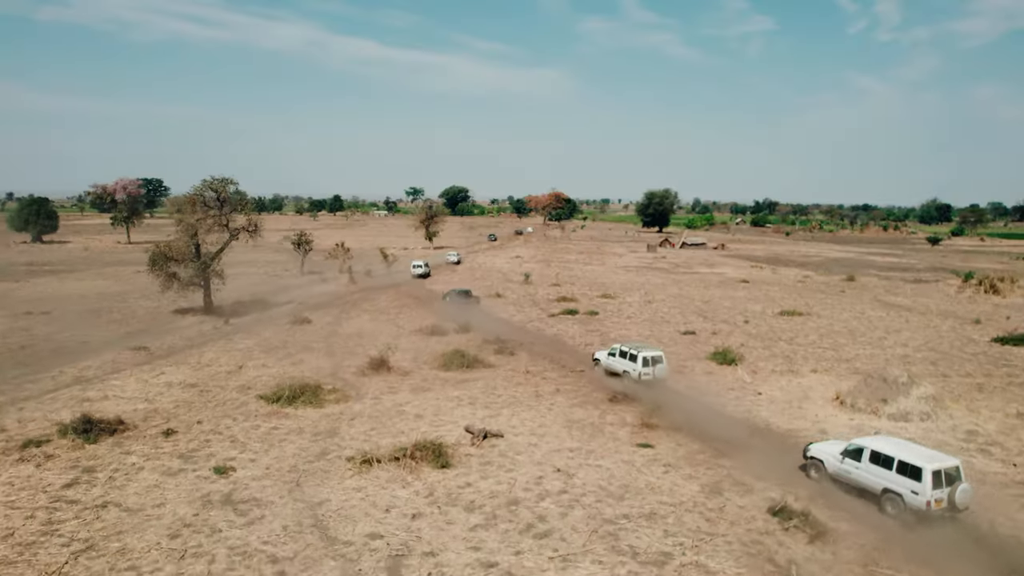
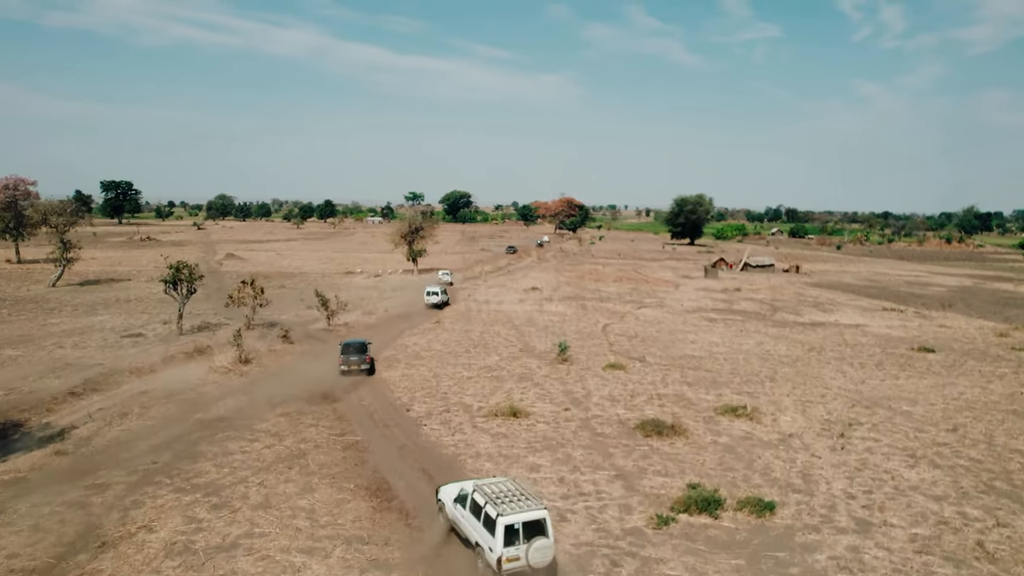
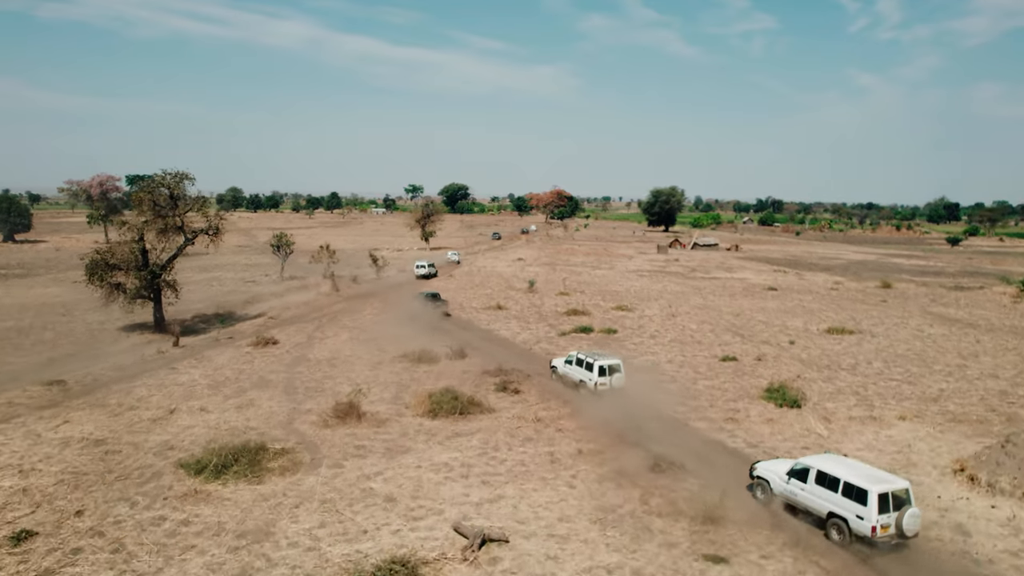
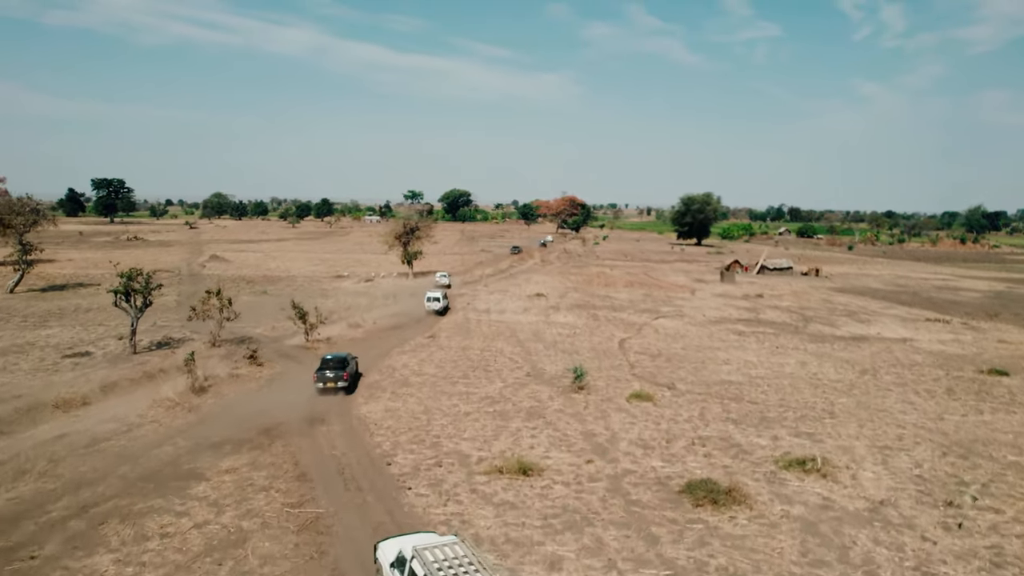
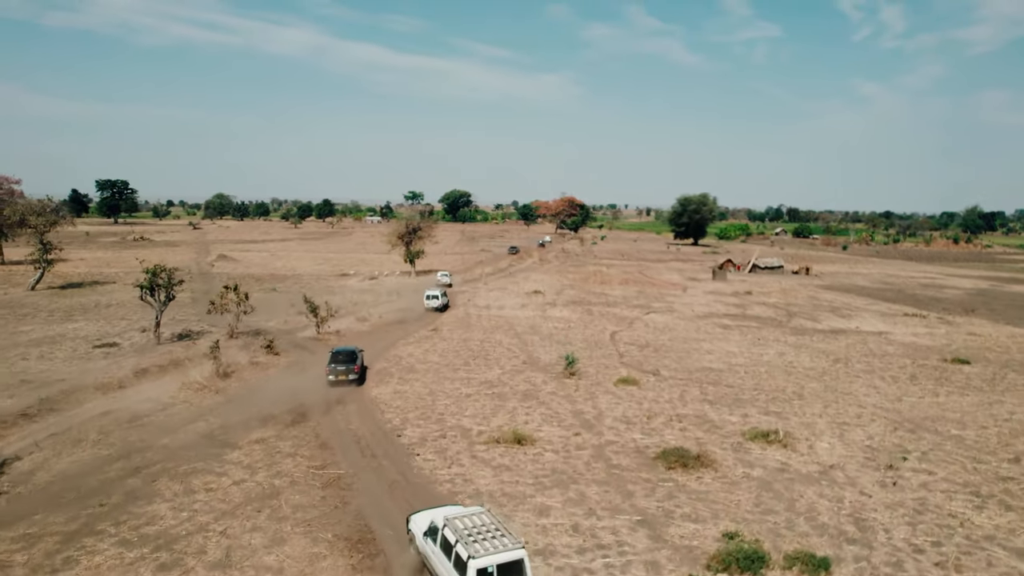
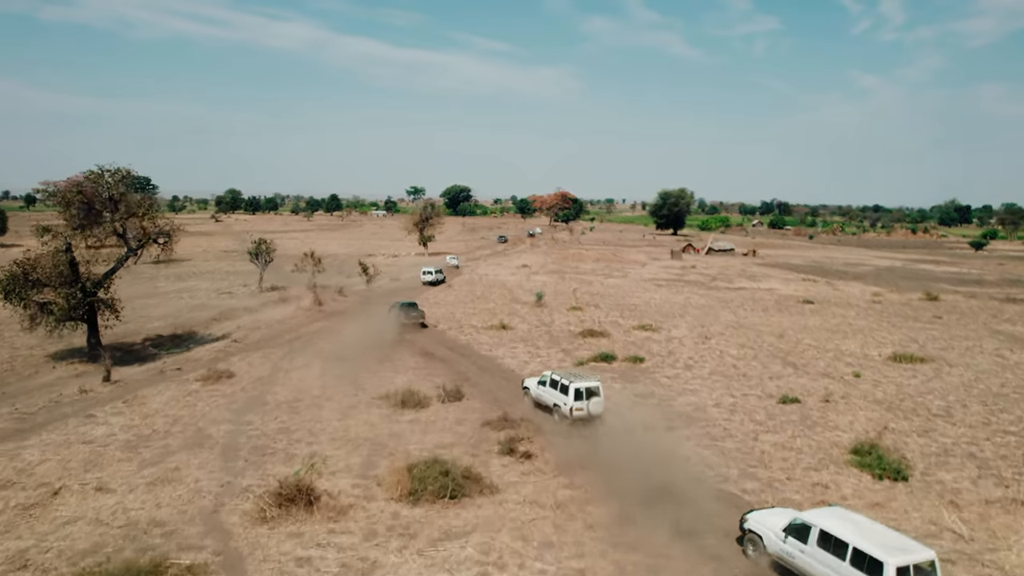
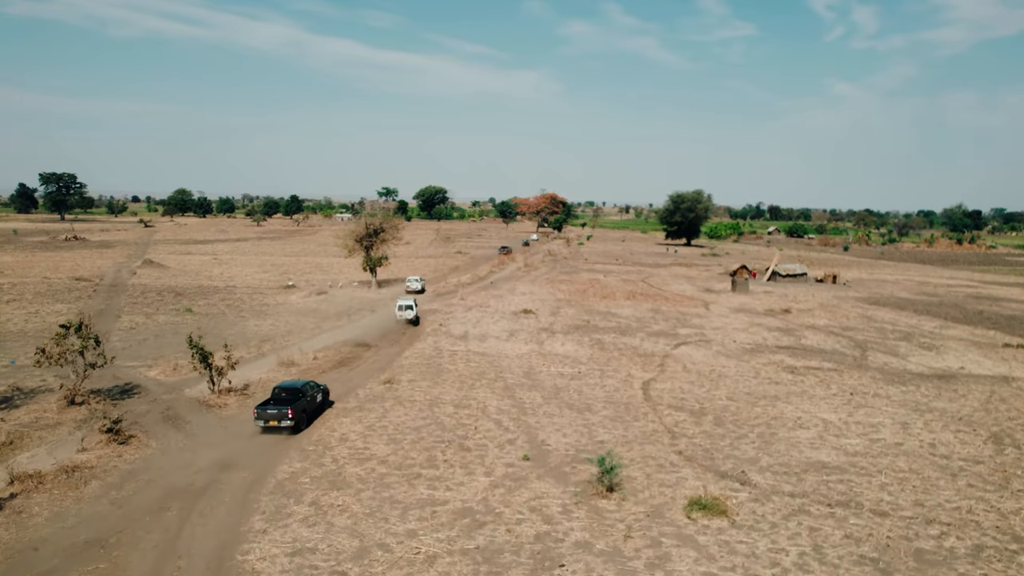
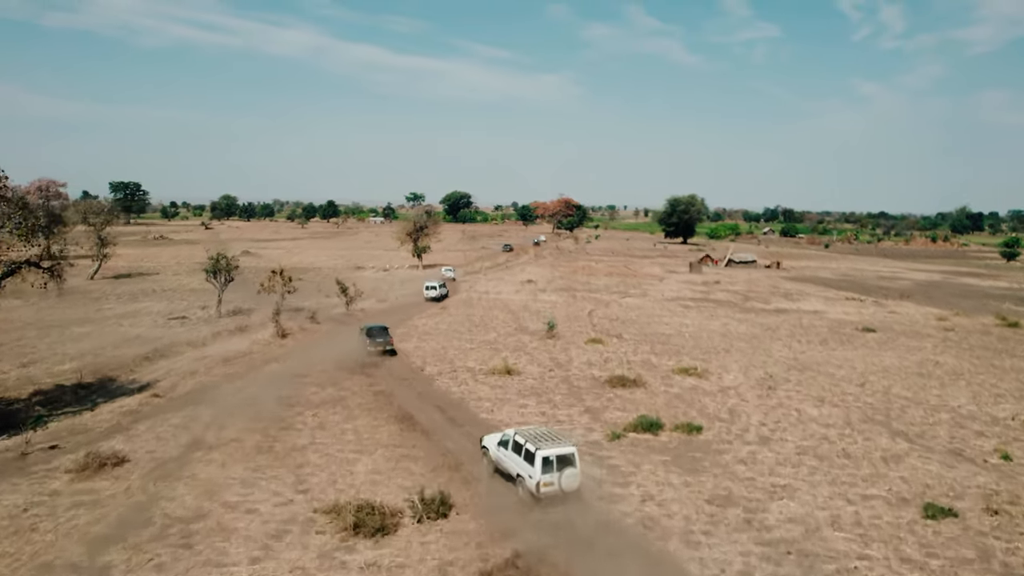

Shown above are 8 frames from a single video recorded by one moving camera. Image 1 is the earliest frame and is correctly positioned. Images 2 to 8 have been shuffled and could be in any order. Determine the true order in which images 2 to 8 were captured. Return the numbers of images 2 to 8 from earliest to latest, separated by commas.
3, 6, 8, 2, 5, 4, 7
